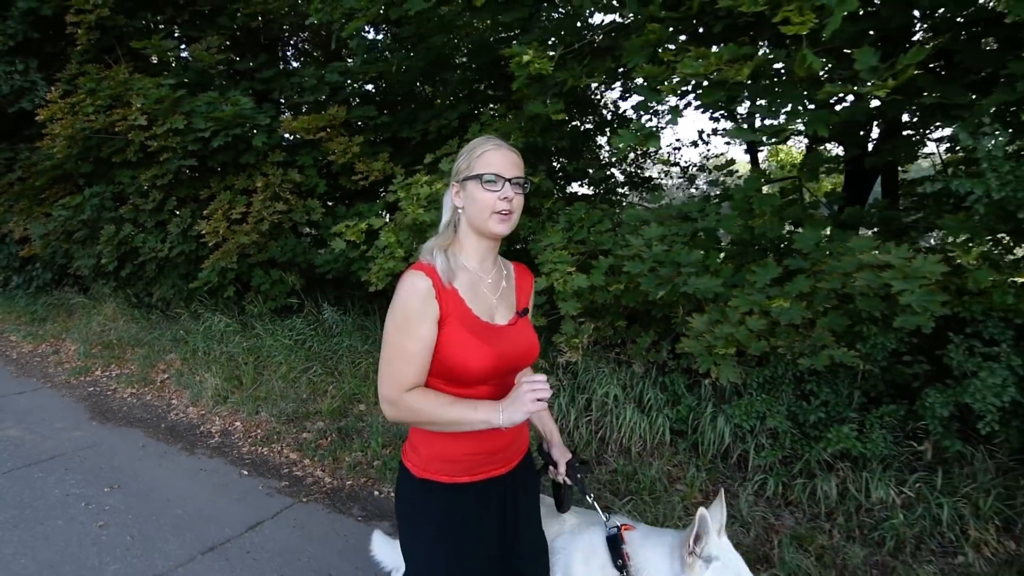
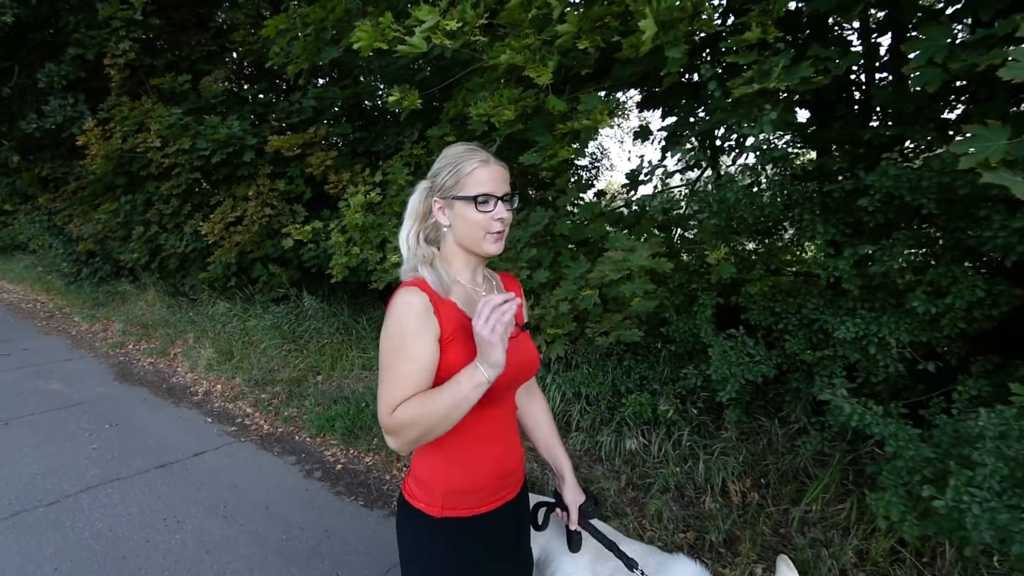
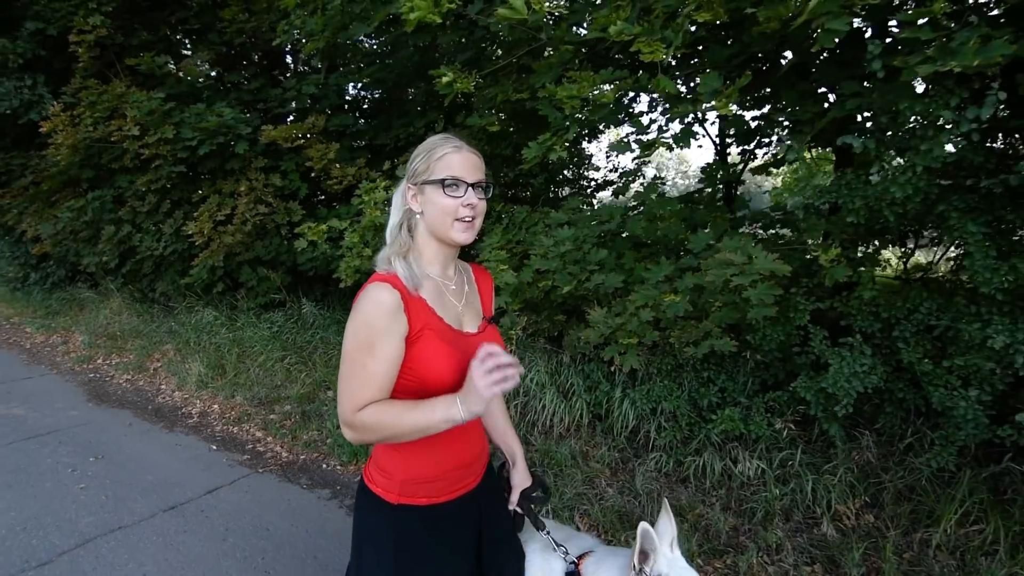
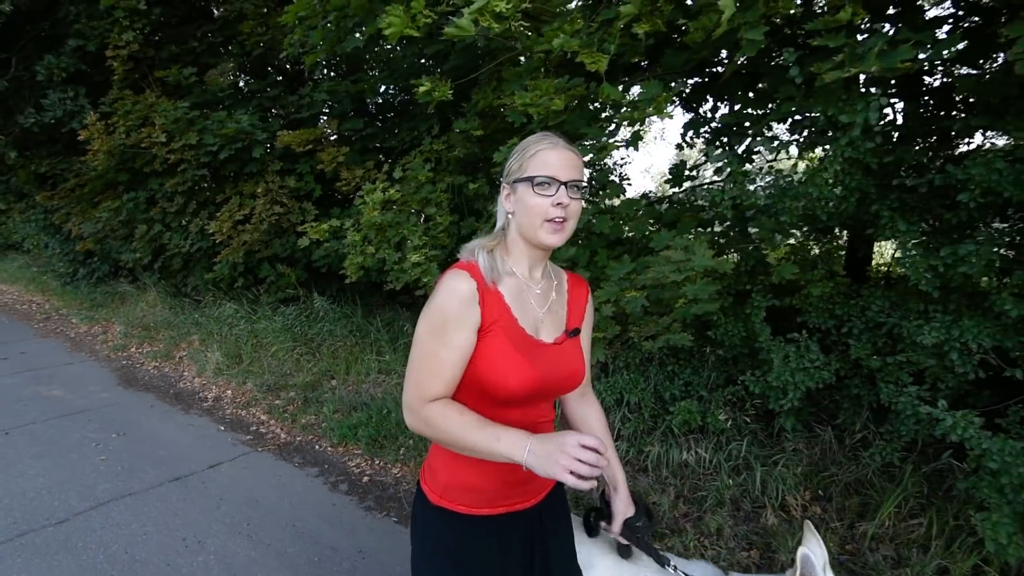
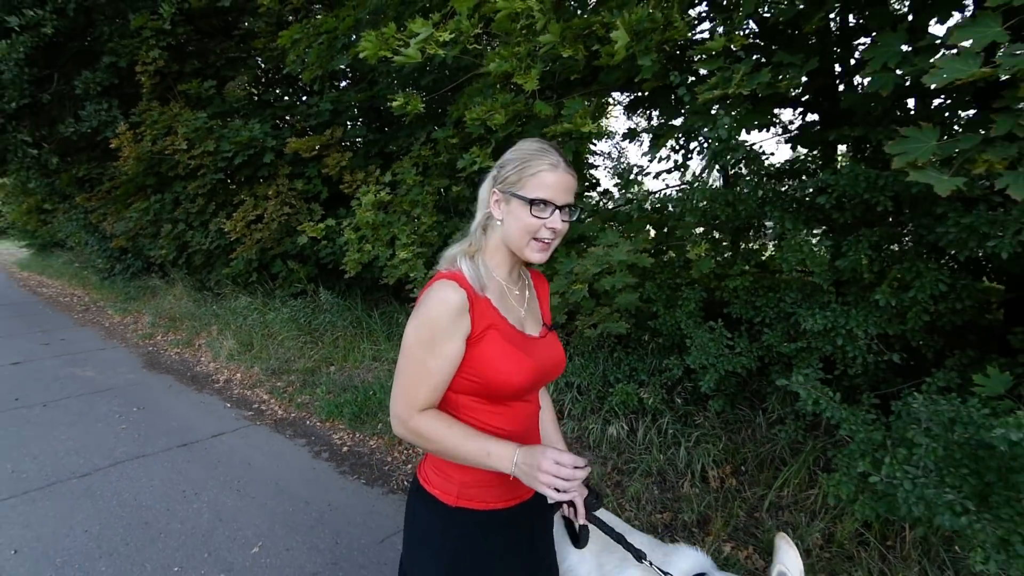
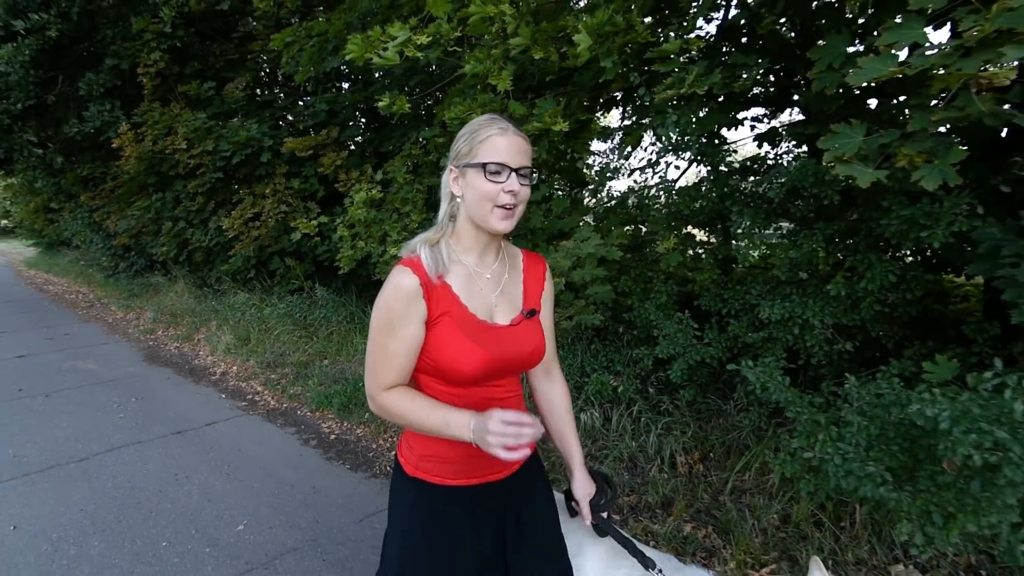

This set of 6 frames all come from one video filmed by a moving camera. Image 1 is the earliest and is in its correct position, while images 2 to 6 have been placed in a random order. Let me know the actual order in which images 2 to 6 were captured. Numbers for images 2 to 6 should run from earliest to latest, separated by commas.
3, 4, 2, 5, 6
